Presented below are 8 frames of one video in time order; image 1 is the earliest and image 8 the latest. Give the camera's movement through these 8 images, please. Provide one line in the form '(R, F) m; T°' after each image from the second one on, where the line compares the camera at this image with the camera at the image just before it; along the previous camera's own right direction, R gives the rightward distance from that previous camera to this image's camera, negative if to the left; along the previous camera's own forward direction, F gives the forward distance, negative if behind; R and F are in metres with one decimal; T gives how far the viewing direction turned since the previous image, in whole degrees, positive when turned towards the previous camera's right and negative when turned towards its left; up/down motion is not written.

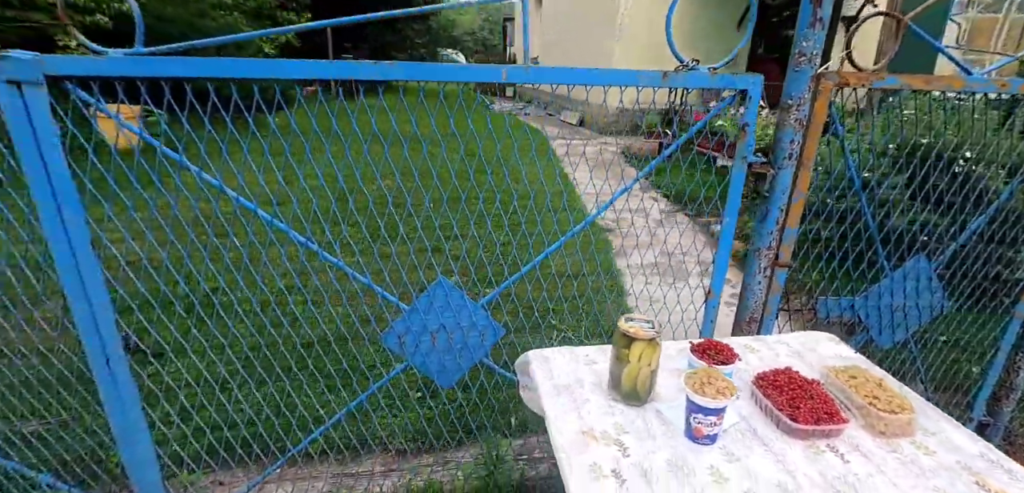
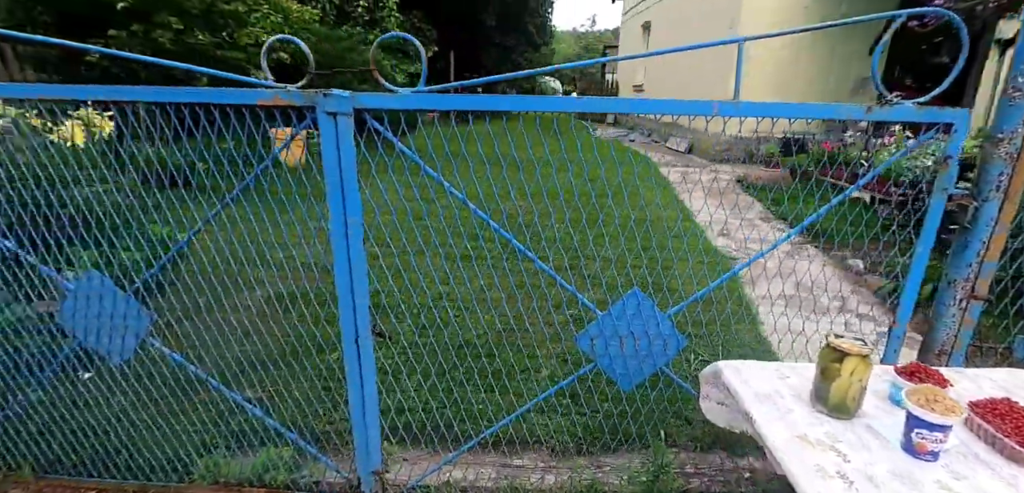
(-0.2, -0.2) m; -10°
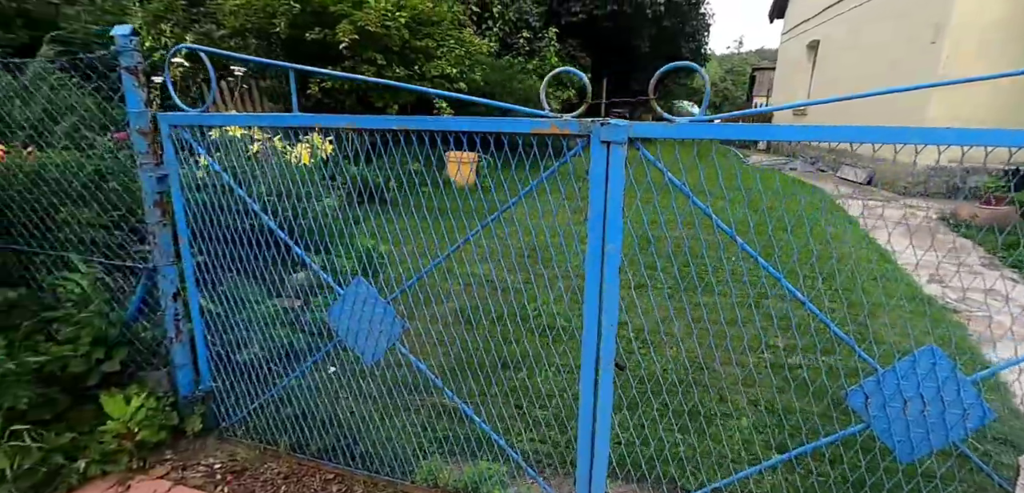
(-0.3, 0.0) m; -15°
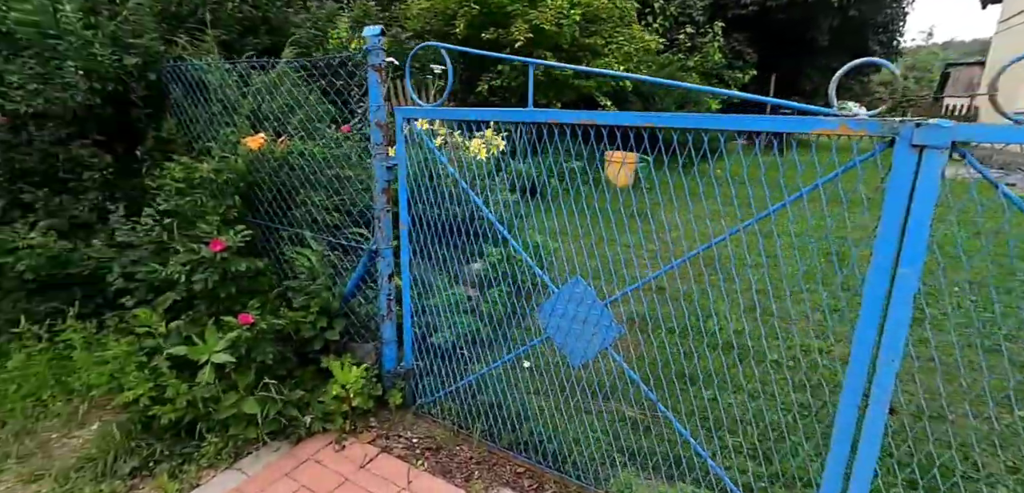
(-0.2, 0.0) m; -14°
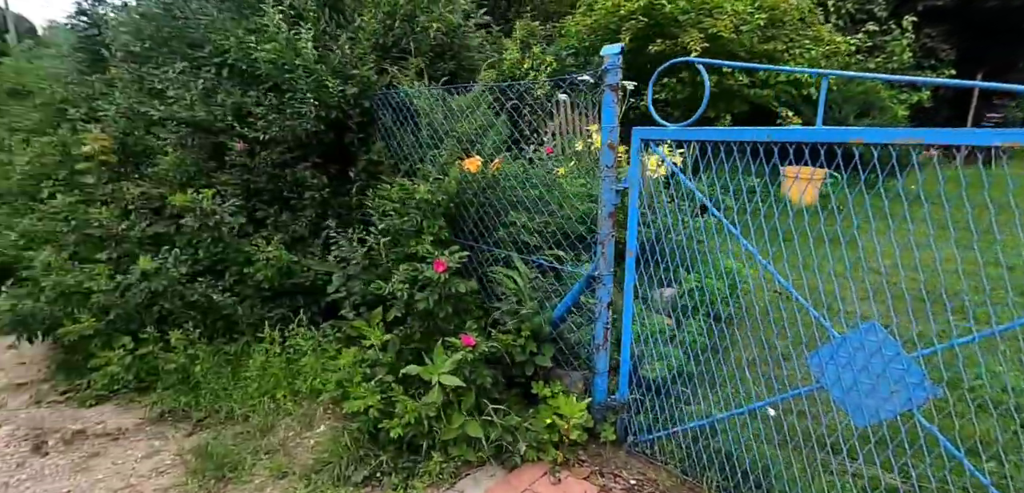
(-0.3, +0.1) m; -13°
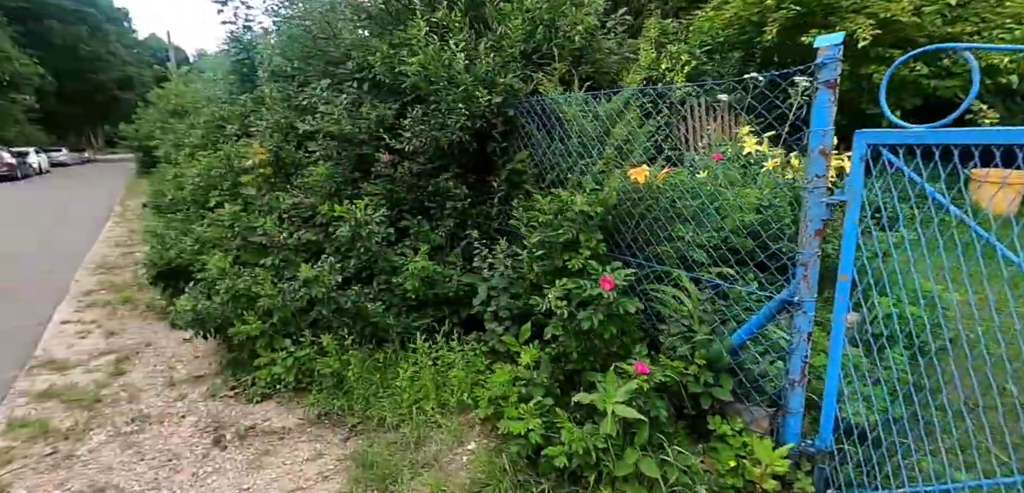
(-0.2, +0.1) m; -11°
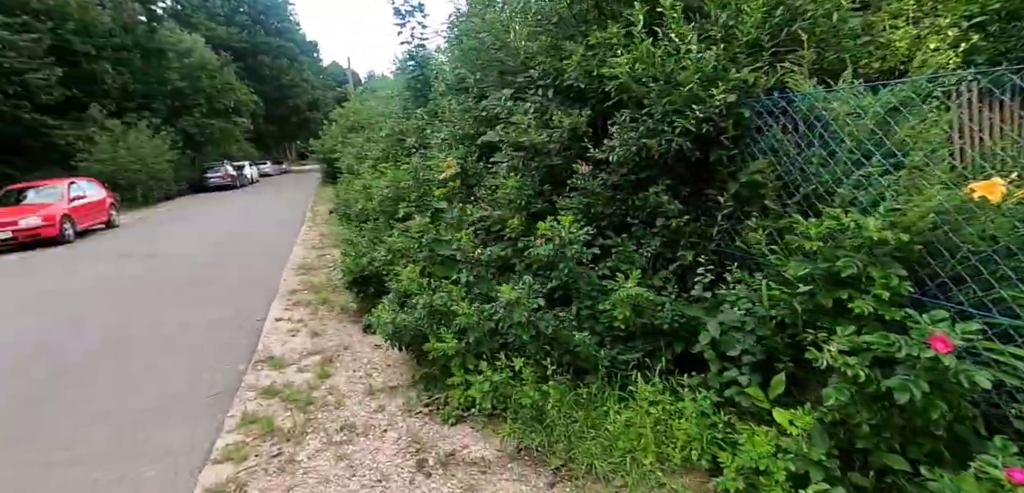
(-0.4, +0.3) m; -16°
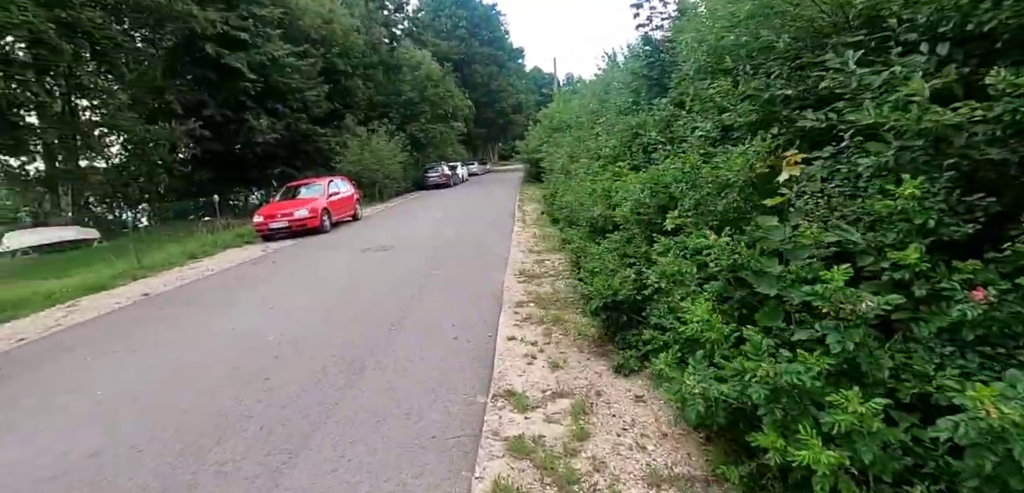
(-0.7, +0.9) m; -20°
